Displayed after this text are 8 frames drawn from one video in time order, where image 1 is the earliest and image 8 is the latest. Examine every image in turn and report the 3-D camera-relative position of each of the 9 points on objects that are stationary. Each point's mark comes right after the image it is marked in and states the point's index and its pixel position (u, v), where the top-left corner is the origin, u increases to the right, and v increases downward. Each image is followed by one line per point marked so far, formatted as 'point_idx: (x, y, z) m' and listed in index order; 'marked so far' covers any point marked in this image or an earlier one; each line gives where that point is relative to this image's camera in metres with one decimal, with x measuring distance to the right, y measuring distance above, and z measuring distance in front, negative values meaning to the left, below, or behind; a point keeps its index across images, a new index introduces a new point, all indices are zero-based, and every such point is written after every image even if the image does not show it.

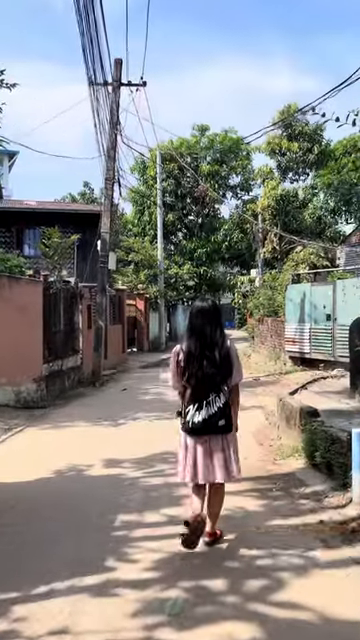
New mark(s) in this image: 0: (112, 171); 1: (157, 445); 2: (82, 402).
0: (-1.9, +4.1, +14.5) m
1: (-0.4, -1.9, +8.1) m
2: (-2.2, -1.8, +11.7) m
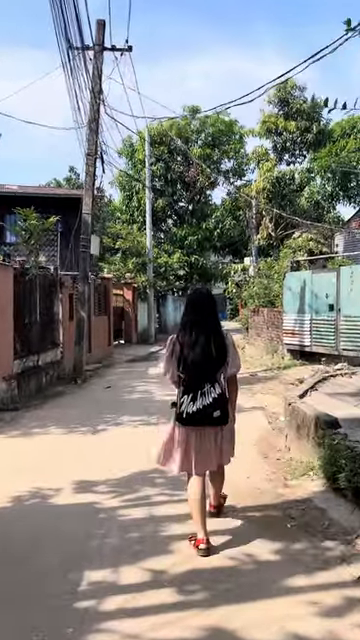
0: (-2.2, +4.4, +13.1) m
1: (-0.5, -1.8, +6.9) m
2: (-2.4, -1.6, +10.4) m
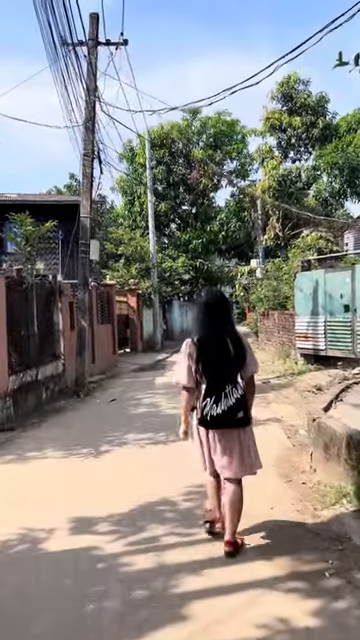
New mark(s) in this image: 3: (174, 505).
0: (-2.1, +4.1, +12.4) m
1: (-0.4, -1.9, +6.1) m
2: (-2.2, -1.8, +9.7) m
3: (-0.1, -1.8, +5.1) m
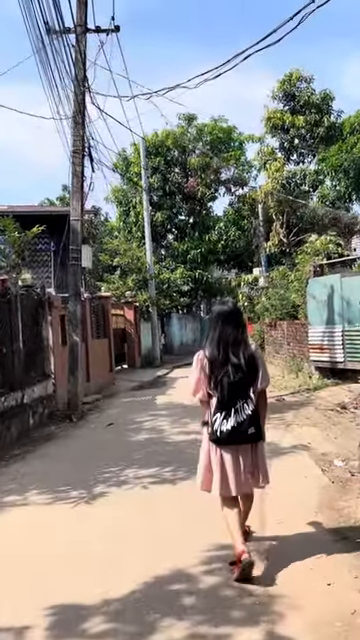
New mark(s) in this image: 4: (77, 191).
0: (-2.1, +3.8, +11.2) m
1: (-0.2, -2.0, +4.8) m
2: (-2.1, -2.1, +8.3) m
3: (+0.1, -1.9, +3.7) m
4: (-2.2, +2.8, +11.3) m
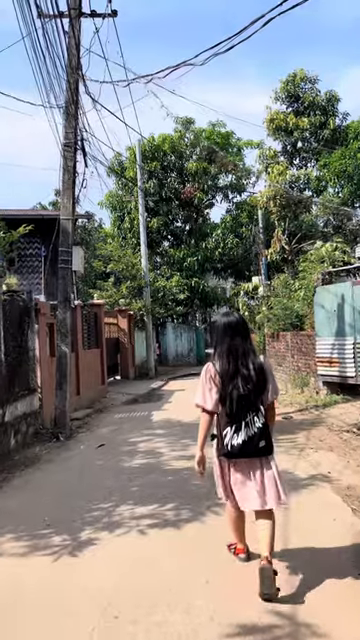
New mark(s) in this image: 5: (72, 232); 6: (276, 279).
0: (-2.1, +3.7, +10.3) m
1: (-0.2, -2.1, +3.8) m
2: (-2.1, -2.2, +7.3) m
3: (+0.2, -1.9, +2.7) m
4: (-2.2, +2.6, +10.3) m
5: (-2.2, +1.8, +10.4) m
6: (+3.5, +1.5, +19.3) m
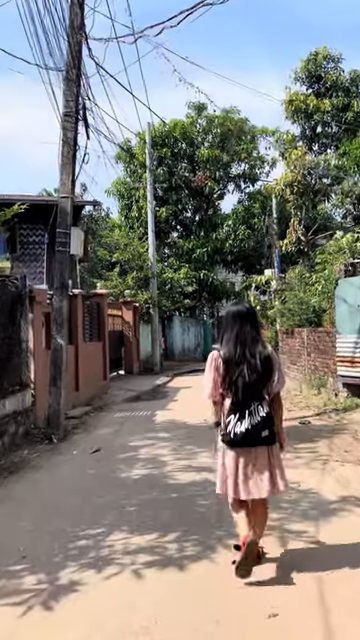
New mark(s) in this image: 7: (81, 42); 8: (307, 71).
0: (-1.9, +3.8, +9.2) m
1: (-0.1, -2.0, +2.8) m
2: (-2.0, -2.0, +6.3) m
3: (+0.2, -1.9, +1.7) m
4: (-2.0, +2.8, +9.3) m
5: (-2.0, +1.9, +9.4) m
6: (+3.8, +1.7, +18.2) m
7: (-1.8, +4.9, +9.3) m
8: (+4.3, +8.4, +17.6) m
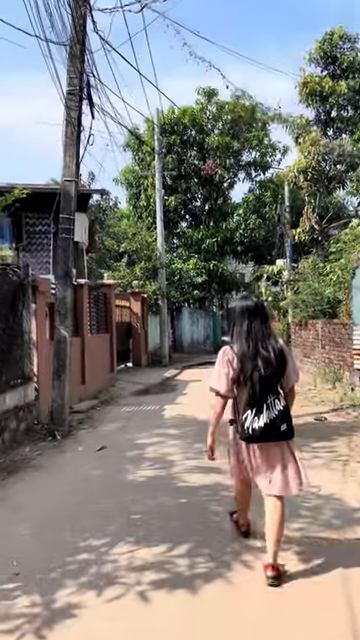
0: (-1.7, +4.0, +8.7) m
1: (-0.1, -1.9, +2.3) m
2: (-1.9, -1.9, +5.9) m
3: (+0.2, -1.8, +1.2) m
4: (-1.8, +3.0, +8.8) m
5: (-1.8, +2.1, +8.9) m
6: (+4.1, +2.0, +17.6) m
7: (-1.6, +5.1, +8.7) m
8: (+4.6, +8.7, +16.9) m
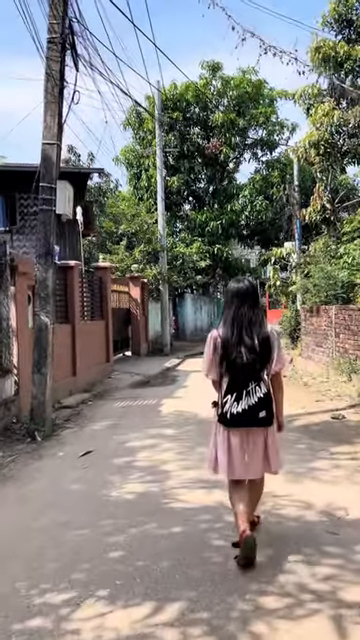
0: (-1.7, +4.2, +7.5) m
1: (-0.2, -1.8, +1.2) m
2: (-2.0, -1.8, +4.8) m
3: (+0.1, -1.8, +0.2) m
4: (-1.8, +3.2, +7.6) m
5: (-1.8, +2.3, +7.7) m
6: (+4.2, +2.4, +16.4) m
7: (-1.6, +5.3, +7.5) m
8: (+4.6, +9.1, +15.6) m
